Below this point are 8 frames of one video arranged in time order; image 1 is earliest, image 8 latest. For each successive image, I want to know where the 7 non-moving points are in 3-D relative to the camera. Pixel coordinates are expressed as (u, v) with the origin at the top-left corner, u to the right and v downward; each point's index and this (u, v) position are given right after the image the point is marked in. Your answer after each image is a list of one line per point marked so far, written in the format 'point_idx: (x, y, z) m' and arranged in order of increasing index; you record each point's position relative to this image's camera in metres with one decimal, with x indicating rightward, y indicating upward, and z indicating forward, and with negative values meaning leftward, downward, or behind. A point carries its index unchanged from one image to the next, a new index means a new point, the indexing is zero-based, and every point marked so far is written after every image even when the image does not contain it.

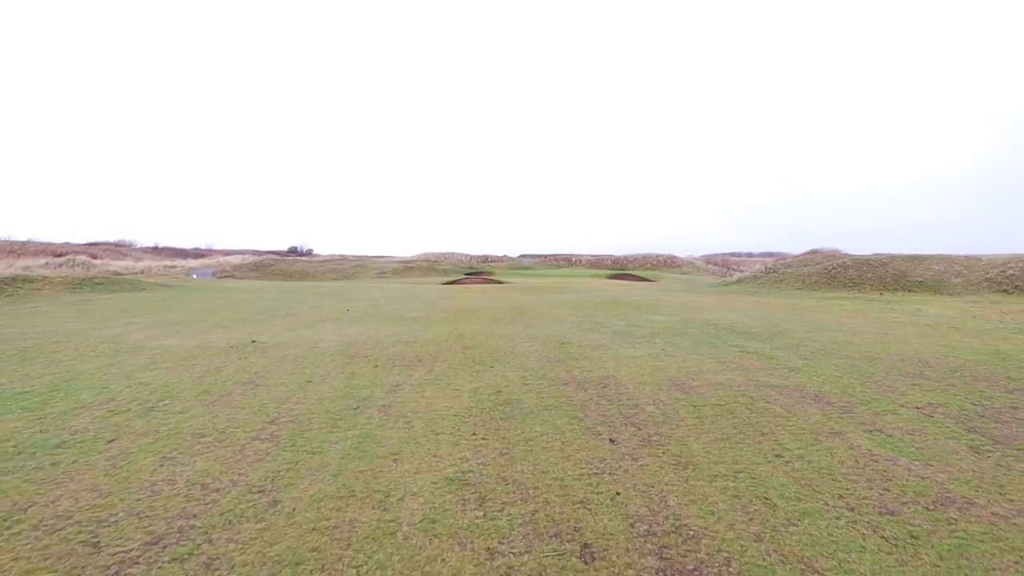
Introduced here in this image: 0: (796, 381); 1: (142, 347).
0: (+3.1, -1.0, +6.7) m
1: (-5.6, -0.9, +9.2) m
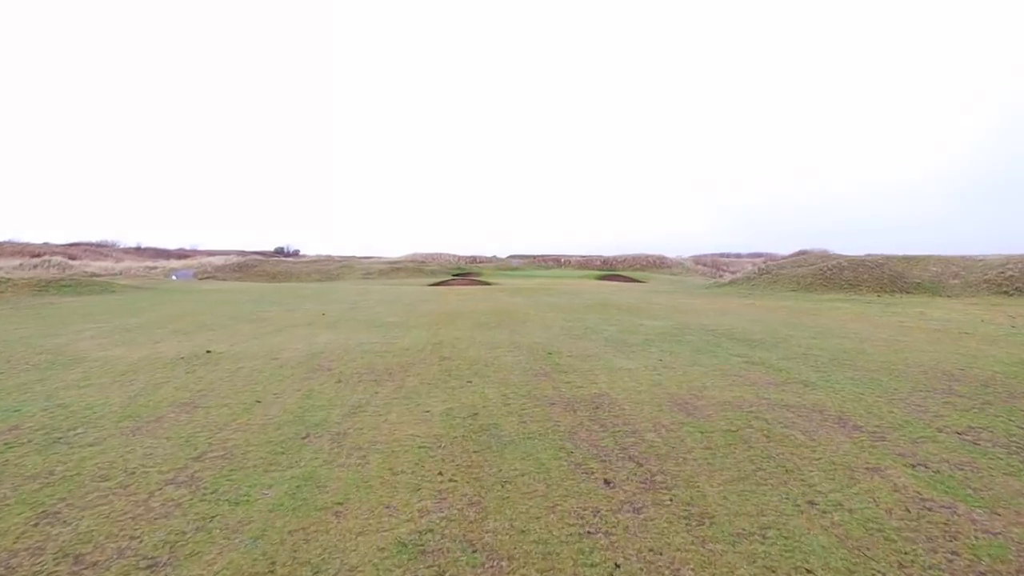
0: (+2.9, -1.1, +5.9) m
1: (-5.8, -1.0, +8.3) m
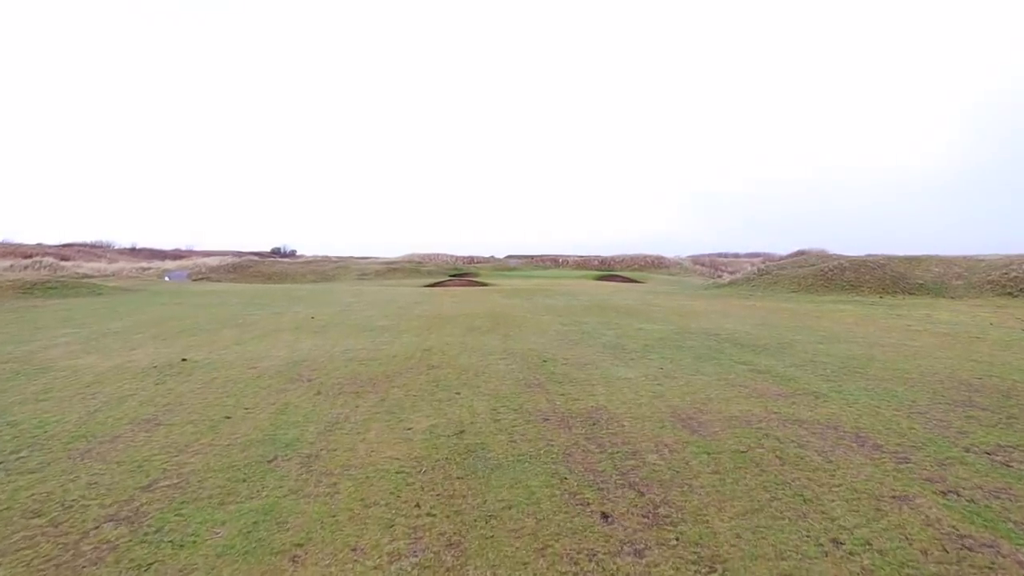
0: (+2.8, -1.1, +5.5) m
1: (-5.9, -1.0, +7.8) m
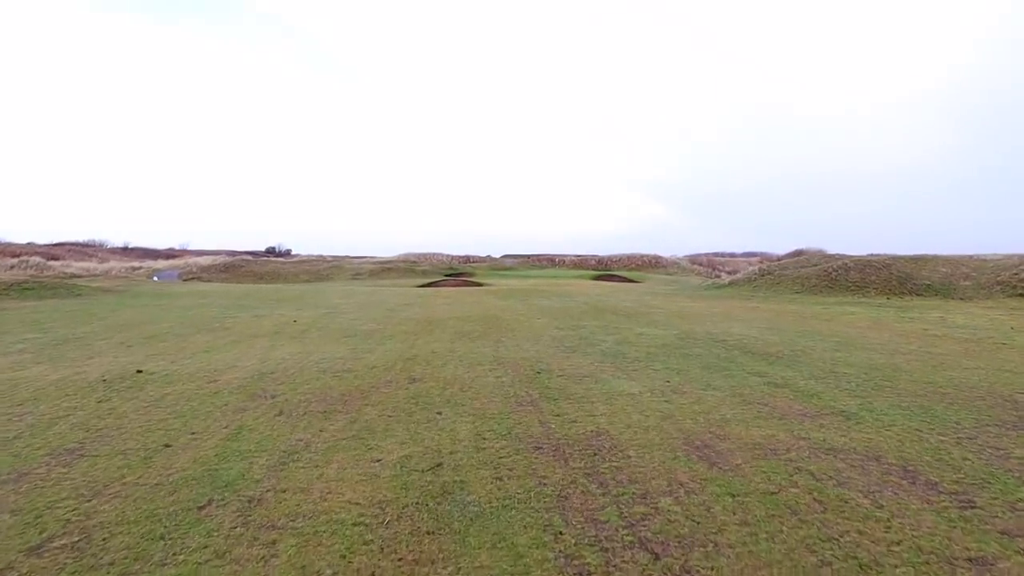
0: (+2.7, -1.2, +4.7) m
1: (-6.1, -1.1, +7.0) m
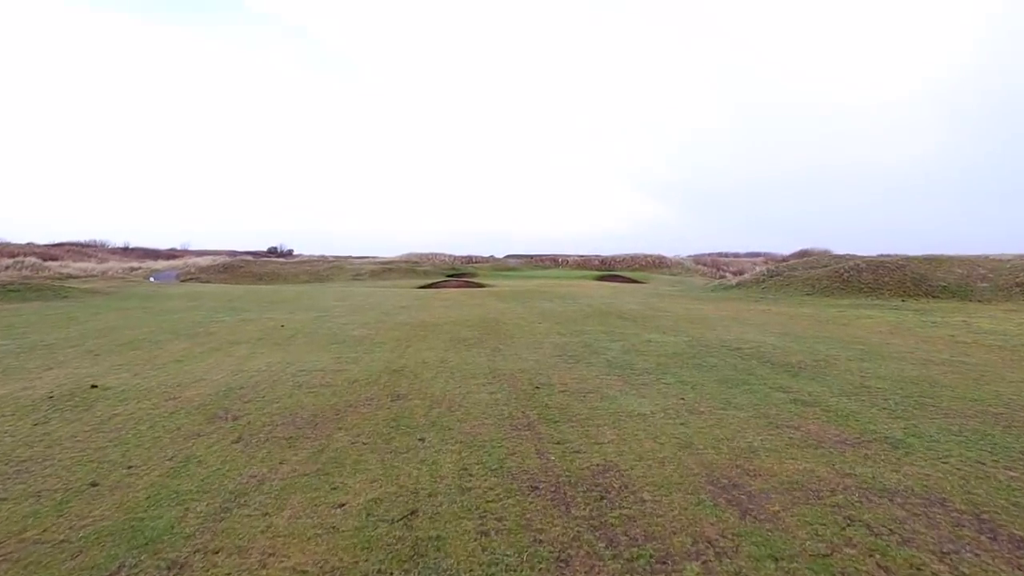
0: (+2.7, -1.2, +4.0) m
1: (-6.1, -1.1, +6.3) m
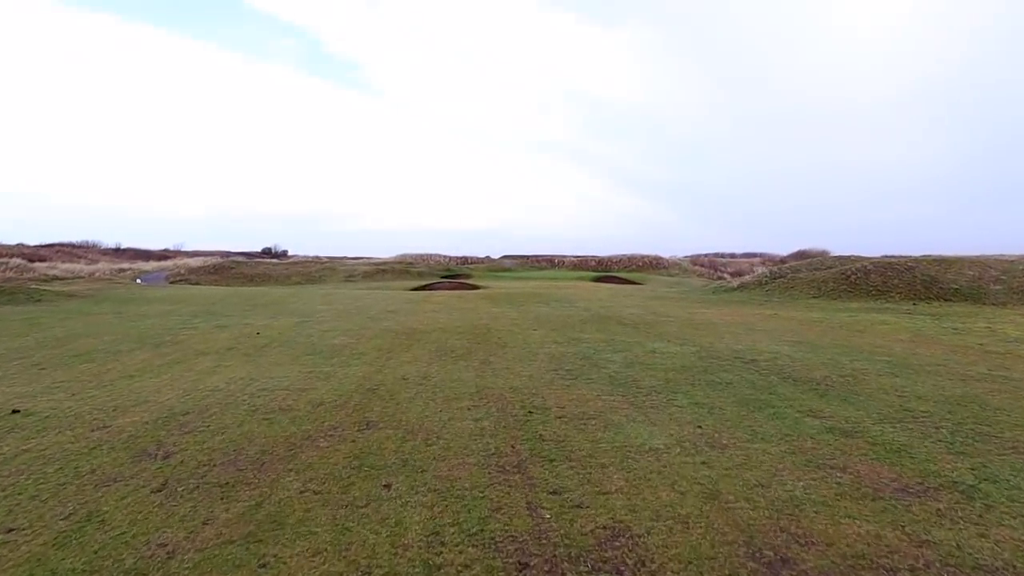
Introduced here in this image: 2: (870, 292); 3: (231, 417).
0: (+2.6, -1.3, +3.1) m
1: (-6.2, -1.2, +5.4) m
2: (+11.6, -0.1, +19.7) m
3: (-2.5, -1.2, +5.4) m
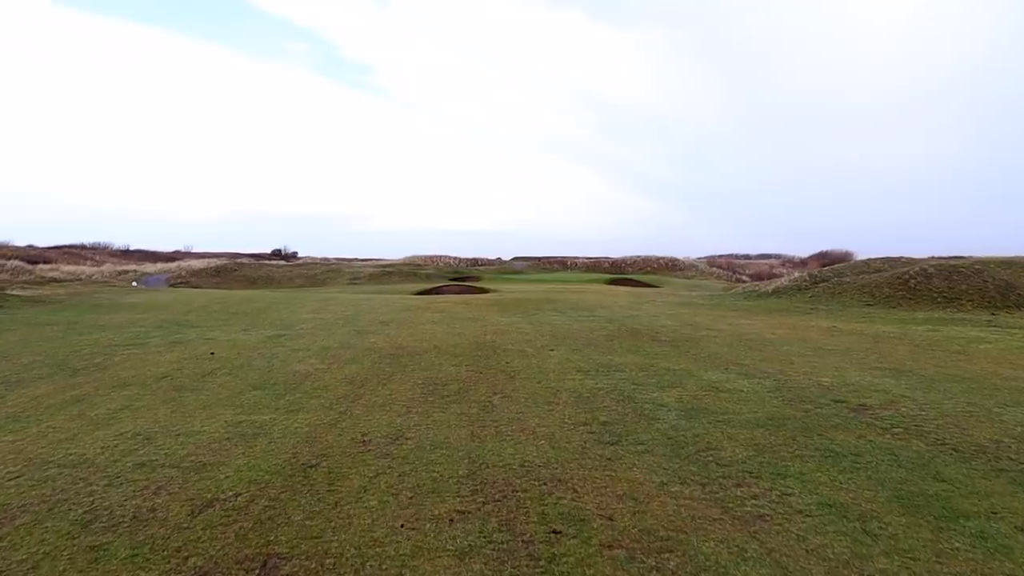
0: (+2.6, -1.5, +0.7) m
1: (-6.1, -1.4, +3.2) m
2: (+11.9, -0.3, +17.1) m
3: (-2.4, -1.3, +3.1) m
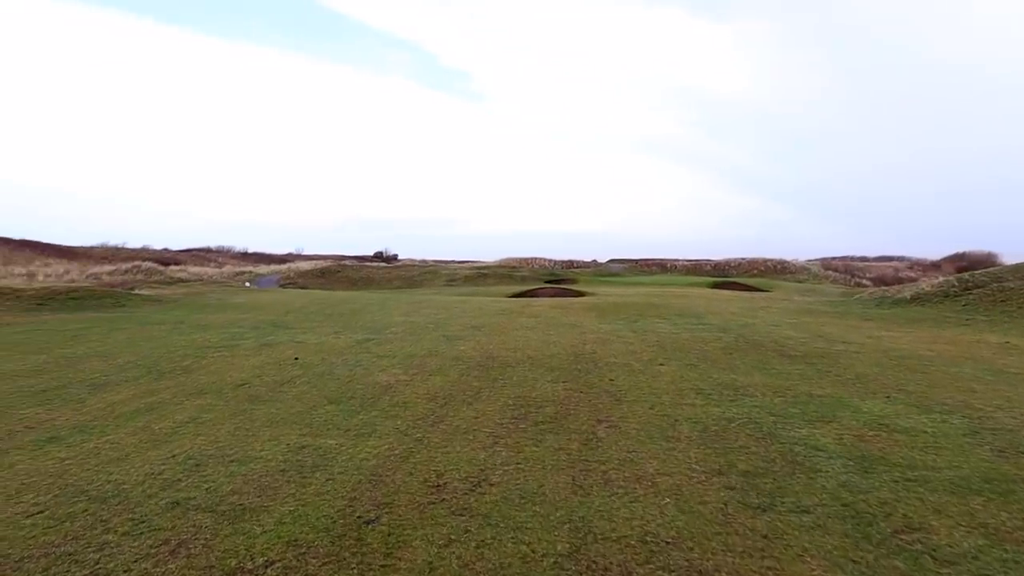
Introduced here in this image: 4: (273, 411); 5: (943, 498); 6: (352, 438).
0: (+2.6, -1.5, -0.8) m
1: (-5.6, -1.3, +3.0) m
2: (+14.4, -0.5, +14.0) m
3: (-2.0, -1.3, +2.4) m
4: (-2.5, -1.3, +6.4) m
5: (+2.7, -1.3, +3.8) m
6: (-1.4, -1.3, +5.3) m
